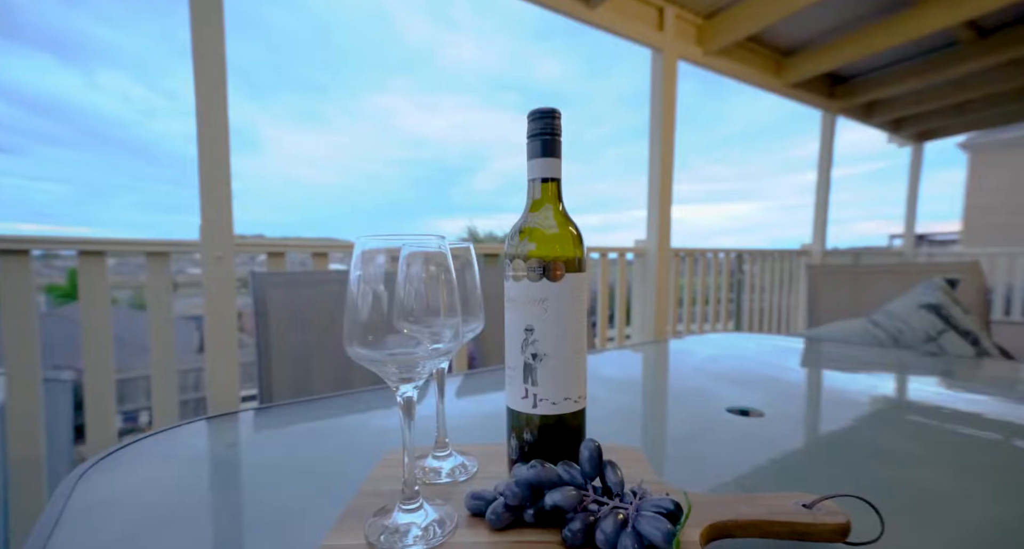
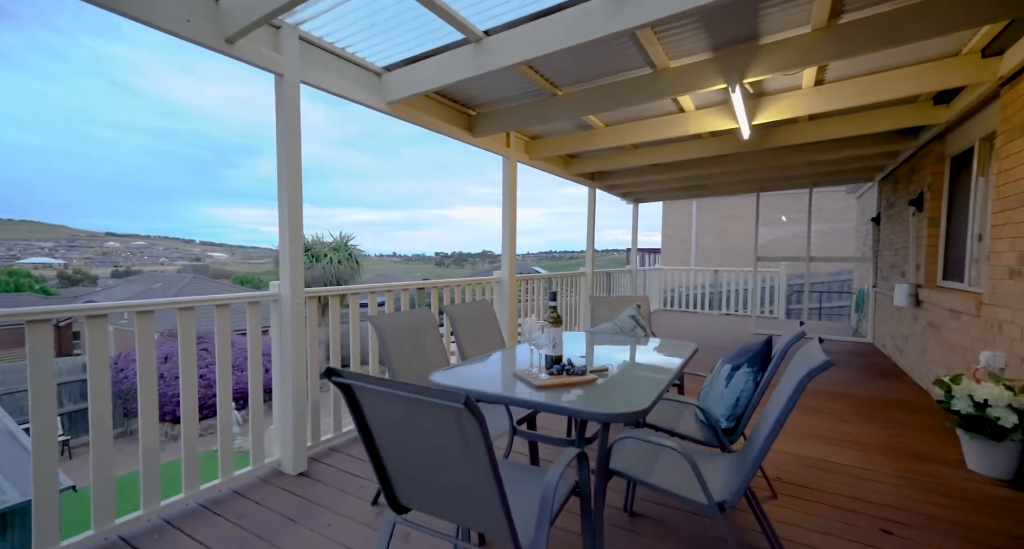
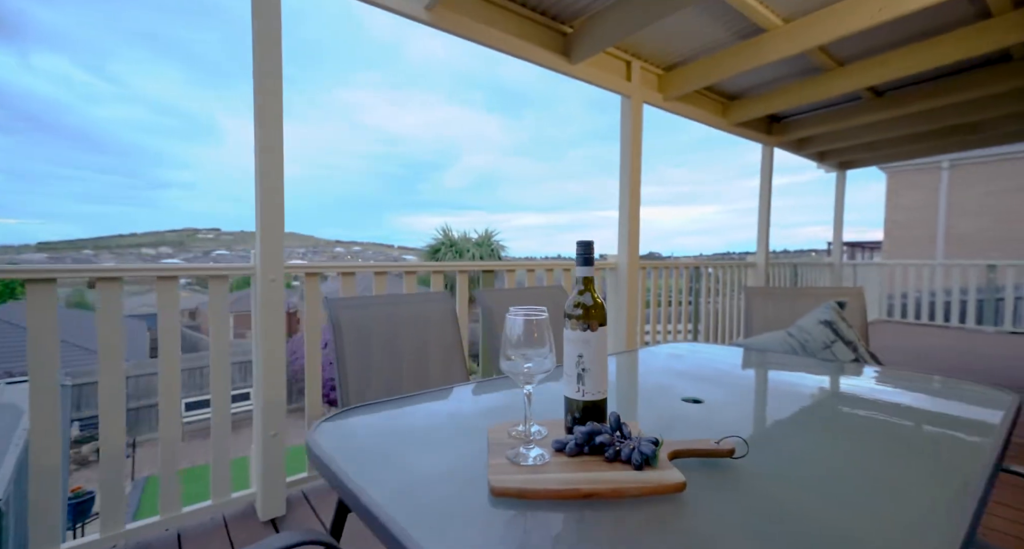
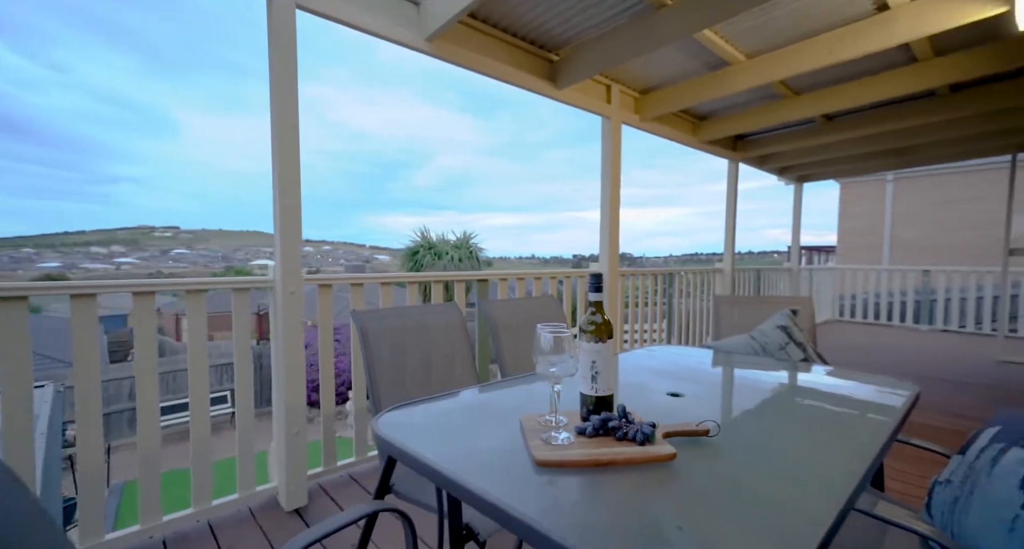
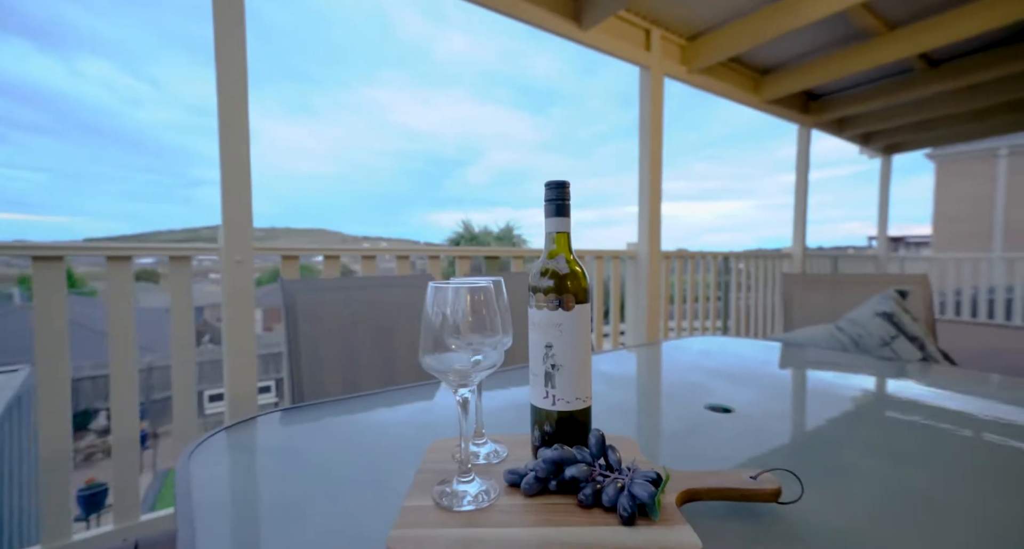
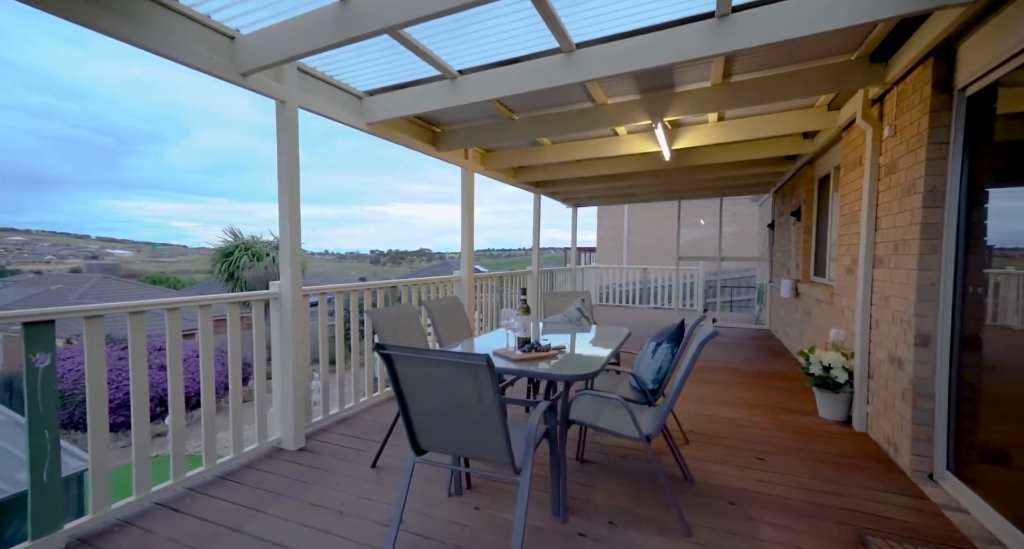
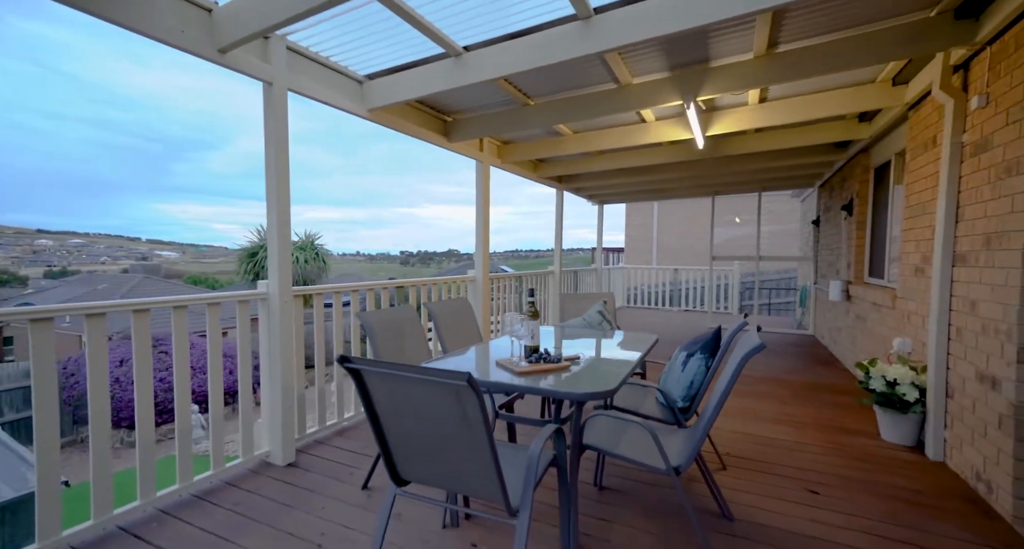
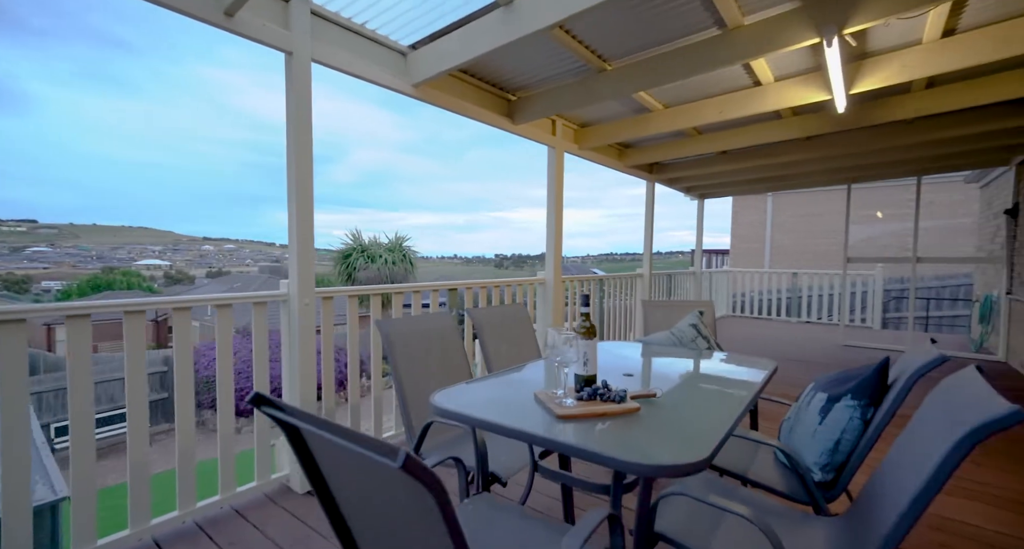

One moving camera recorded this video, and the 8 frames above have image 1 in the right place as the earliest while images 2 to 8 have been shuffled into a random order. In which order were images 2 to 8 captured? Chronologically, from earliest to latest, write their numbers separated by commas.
5, 3, 4, 8, 2, 7, 6
